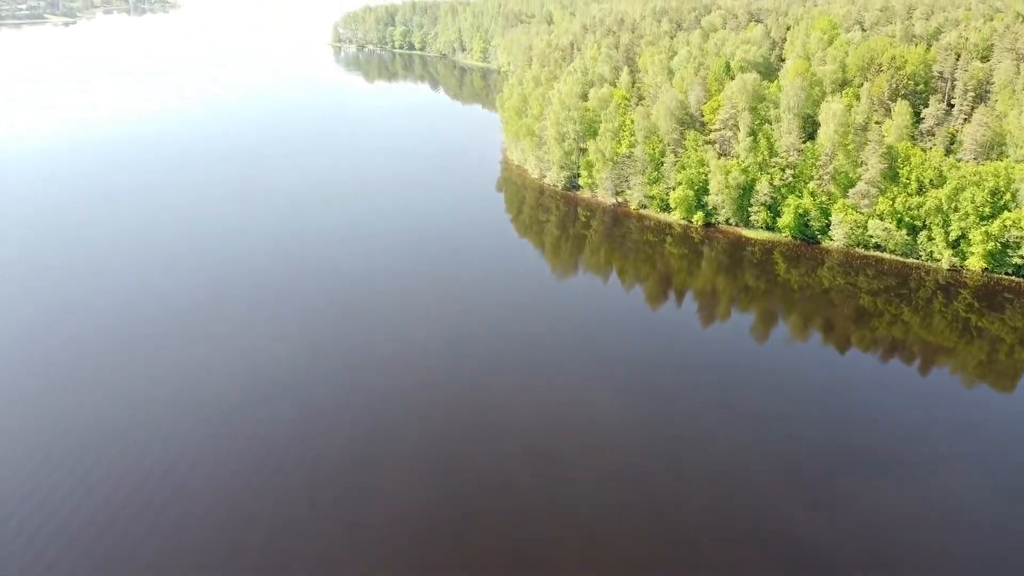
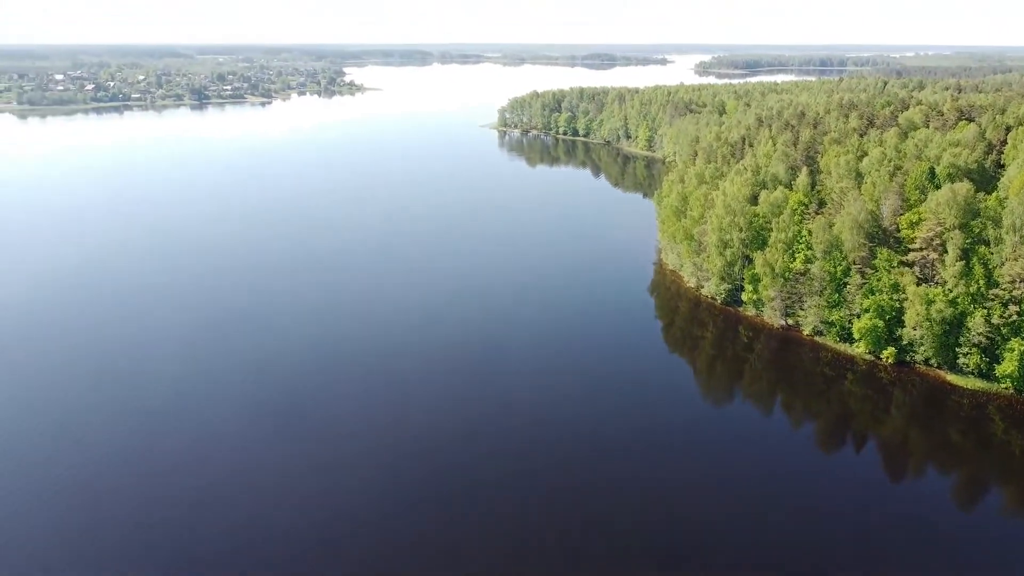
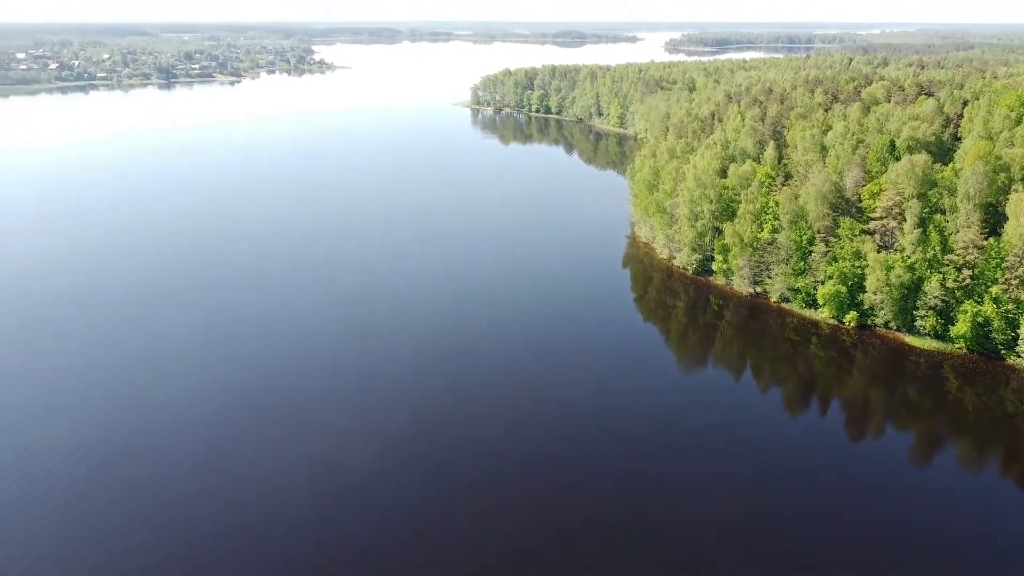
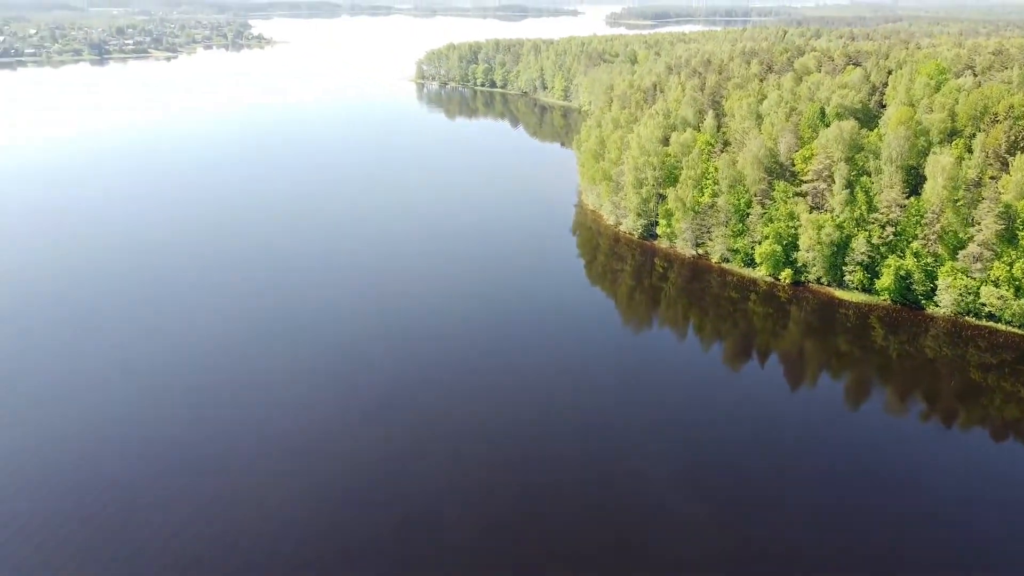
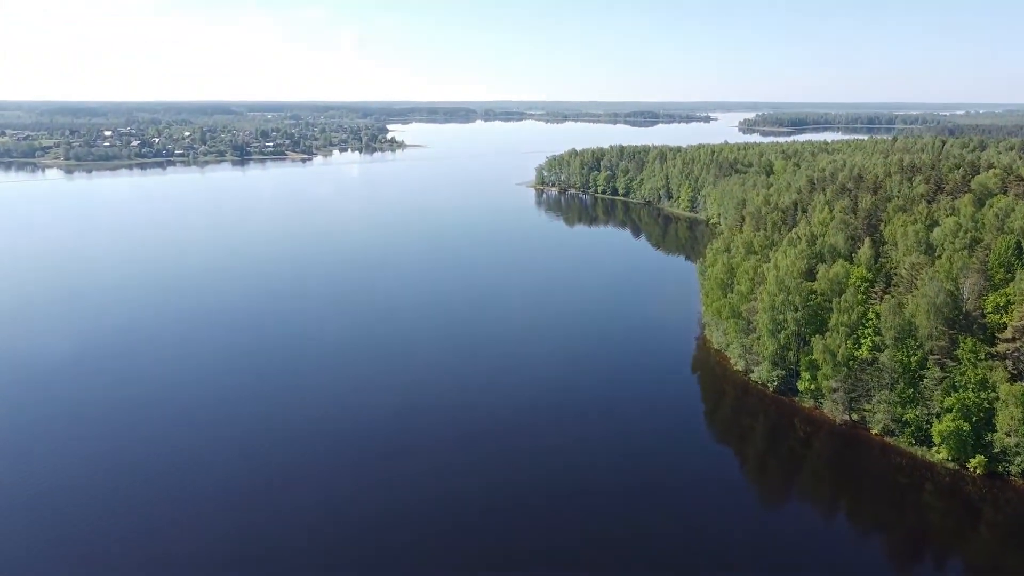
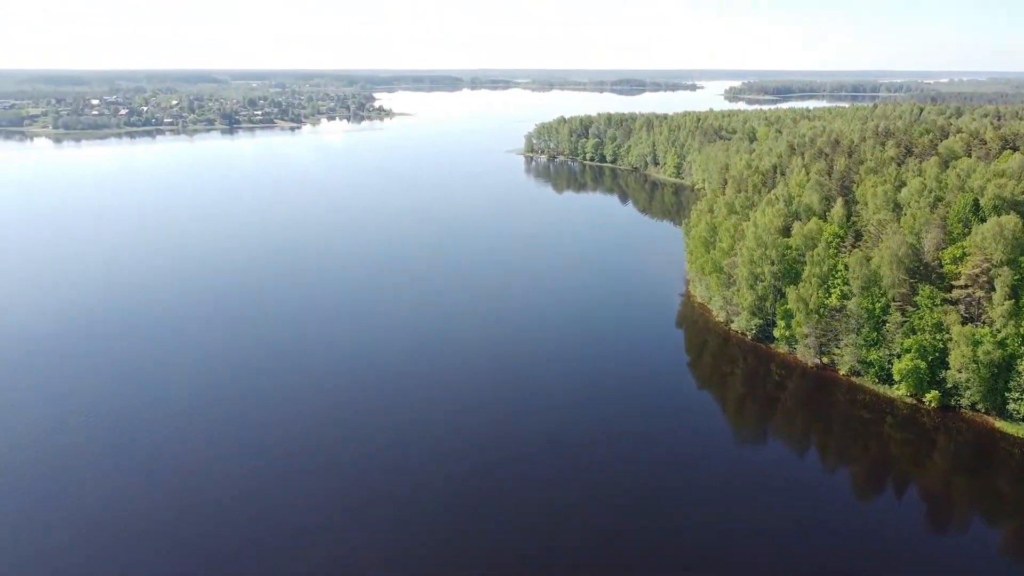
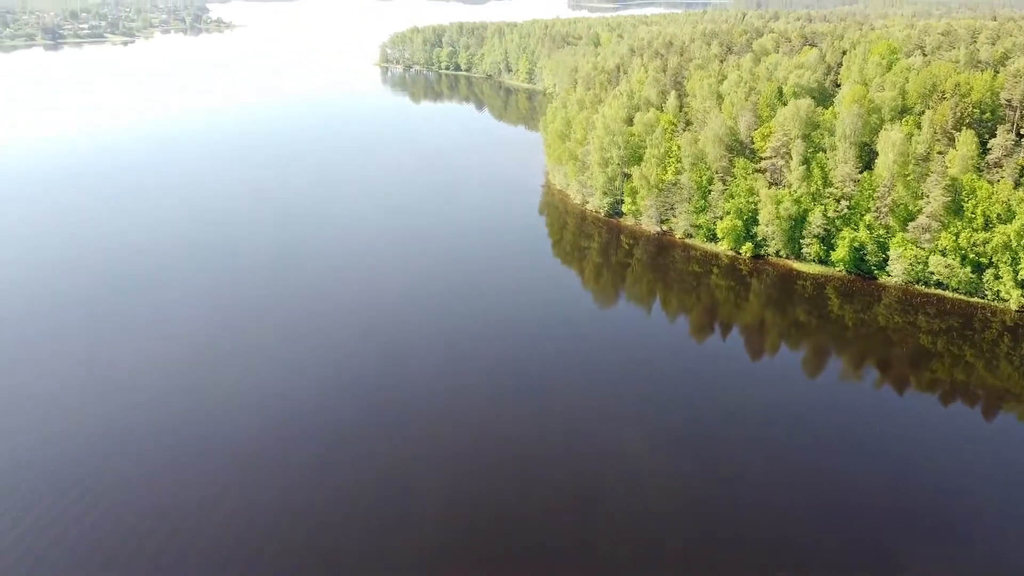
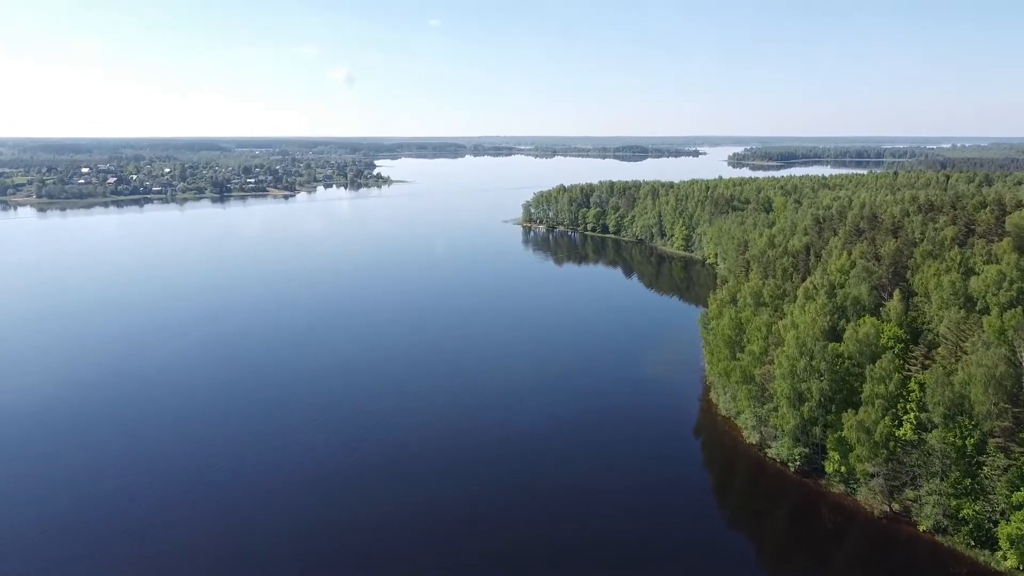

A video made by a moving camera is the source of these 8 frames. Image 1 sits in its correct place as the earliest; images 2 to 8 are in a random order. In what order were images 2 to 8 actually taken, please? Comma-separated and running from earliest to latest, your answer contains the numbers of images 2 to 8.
7, 4, 3, 2, 6, 5, 8
